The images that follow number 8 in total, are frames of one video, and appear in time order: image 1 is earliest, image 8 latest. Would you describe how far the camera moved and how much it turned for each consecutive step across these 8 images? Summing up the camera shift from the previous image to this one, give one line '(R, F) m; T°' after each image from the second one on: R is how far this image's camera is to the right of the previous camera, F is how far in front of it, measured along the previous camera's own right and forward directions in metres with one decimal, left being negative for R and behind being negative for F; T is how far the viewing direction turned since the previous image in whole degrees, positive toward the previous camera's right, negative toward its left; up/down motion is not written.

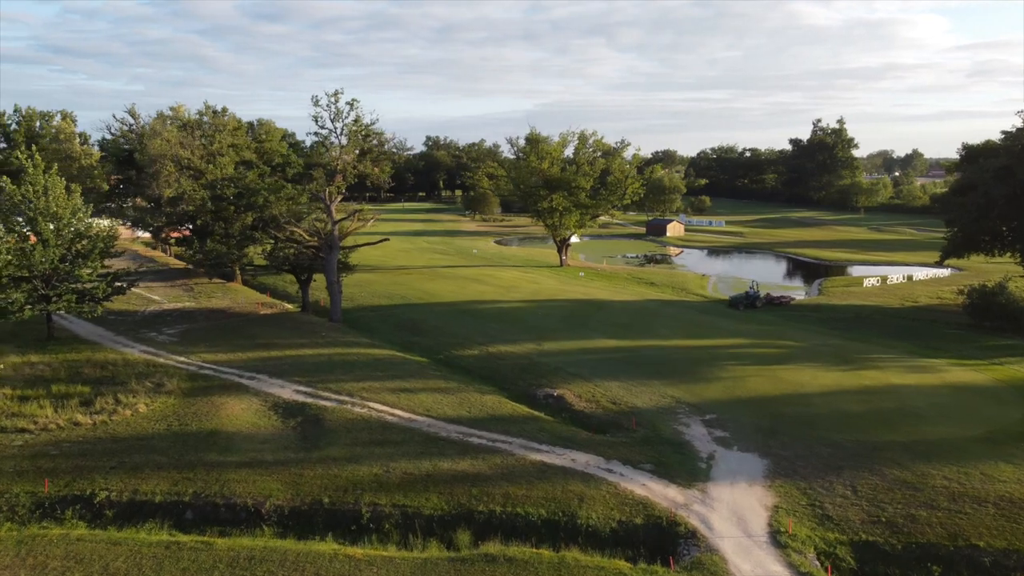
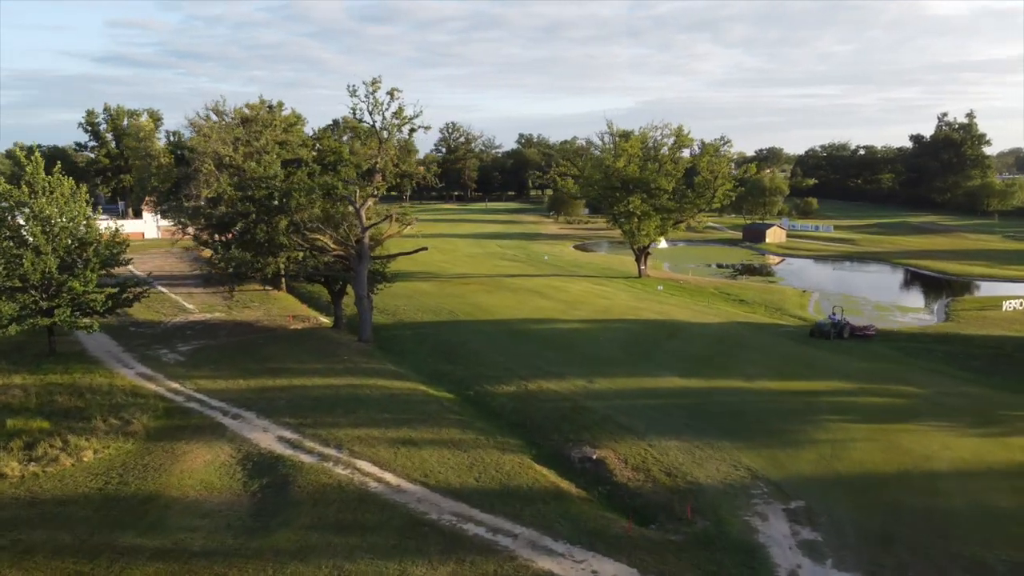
(+1.4, +4.4) m; -7°
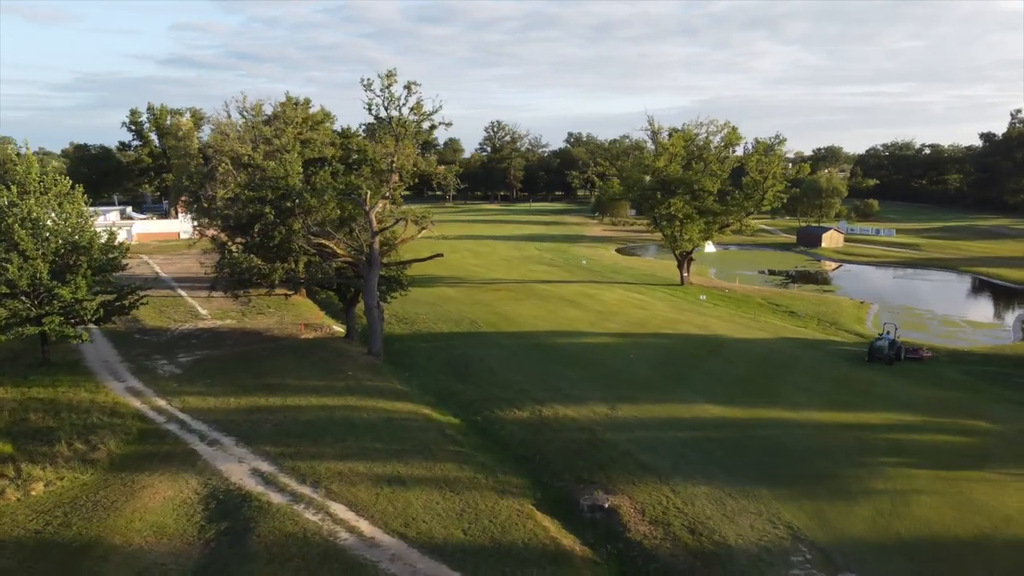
(+0.9, +2.2) m; -4°
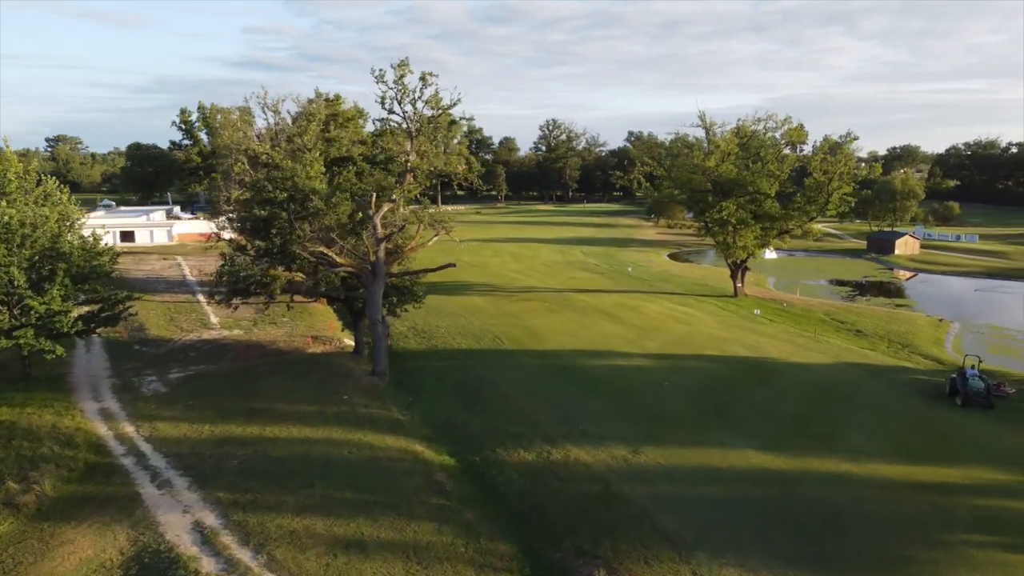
(+1.1, +2.8) m; -4°
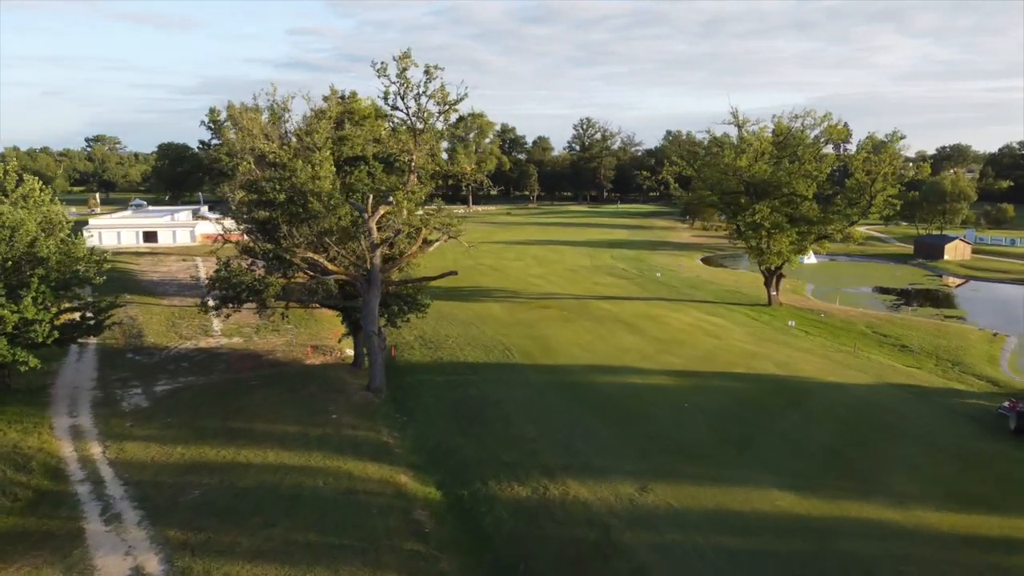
(+0.8, +1.8) m; -3°
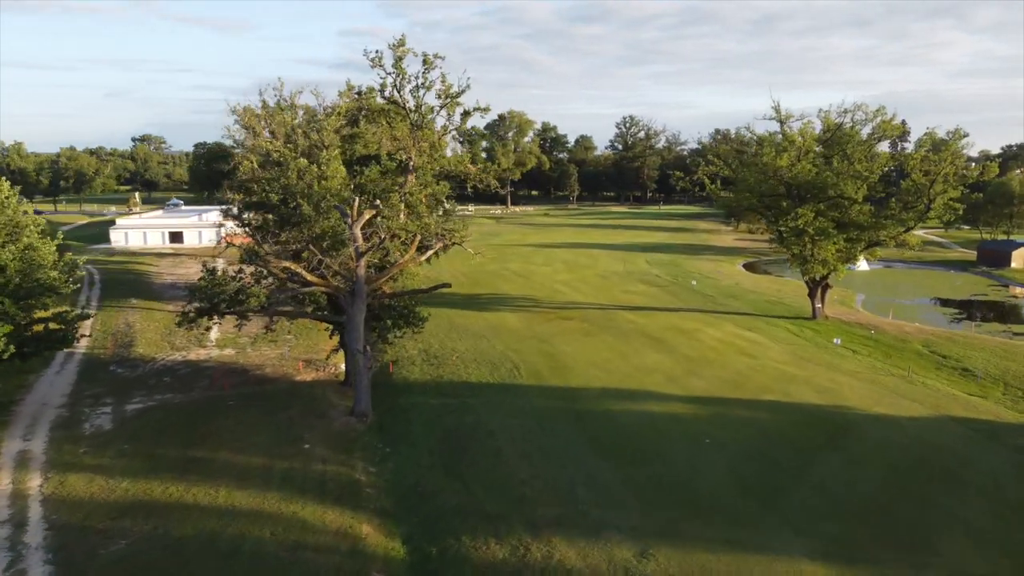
(+1.0, +2.3) m; -3°
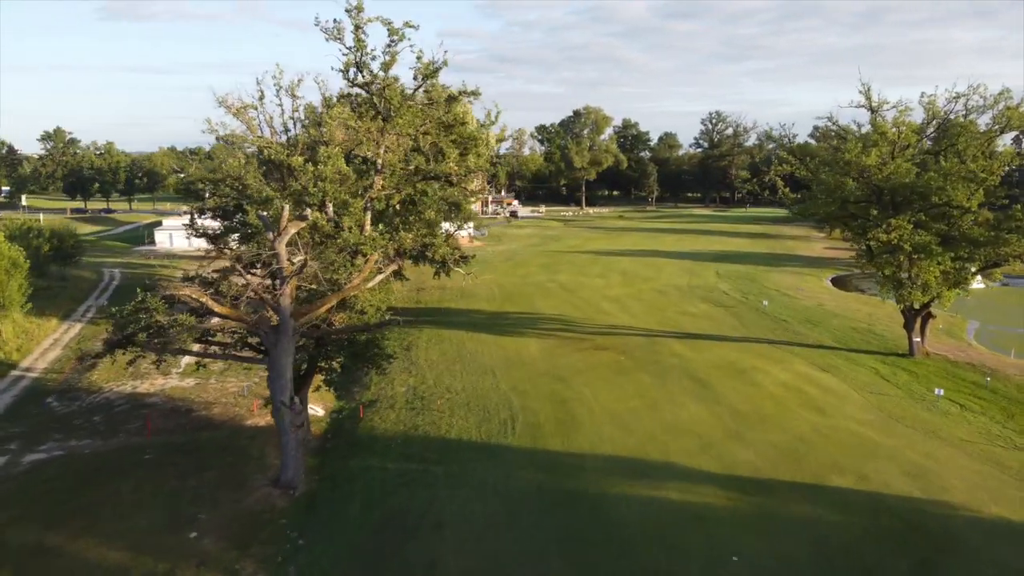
(+2.0, +4.6) m; -6°
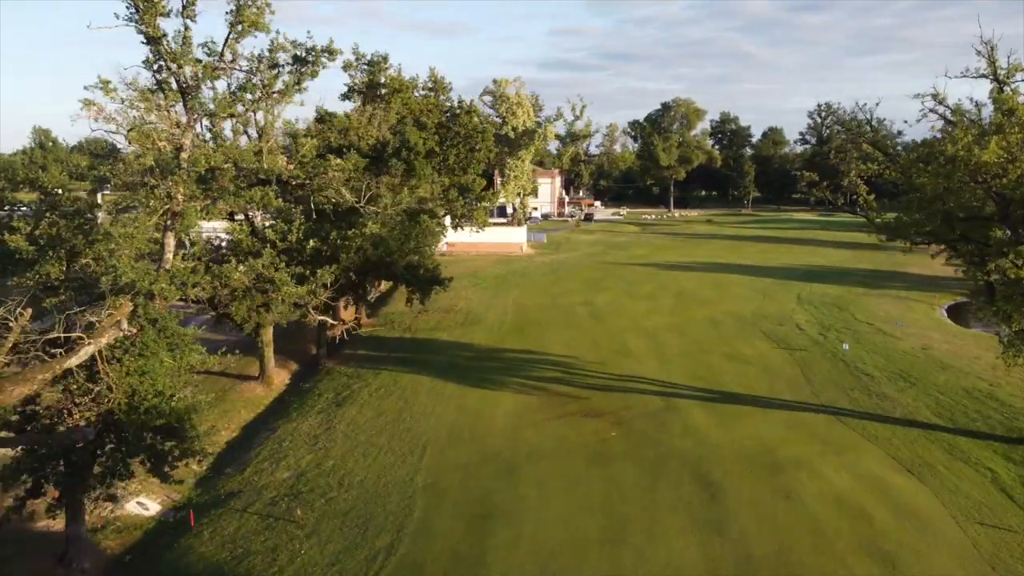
(+3.2, +6.3) m; -8°
